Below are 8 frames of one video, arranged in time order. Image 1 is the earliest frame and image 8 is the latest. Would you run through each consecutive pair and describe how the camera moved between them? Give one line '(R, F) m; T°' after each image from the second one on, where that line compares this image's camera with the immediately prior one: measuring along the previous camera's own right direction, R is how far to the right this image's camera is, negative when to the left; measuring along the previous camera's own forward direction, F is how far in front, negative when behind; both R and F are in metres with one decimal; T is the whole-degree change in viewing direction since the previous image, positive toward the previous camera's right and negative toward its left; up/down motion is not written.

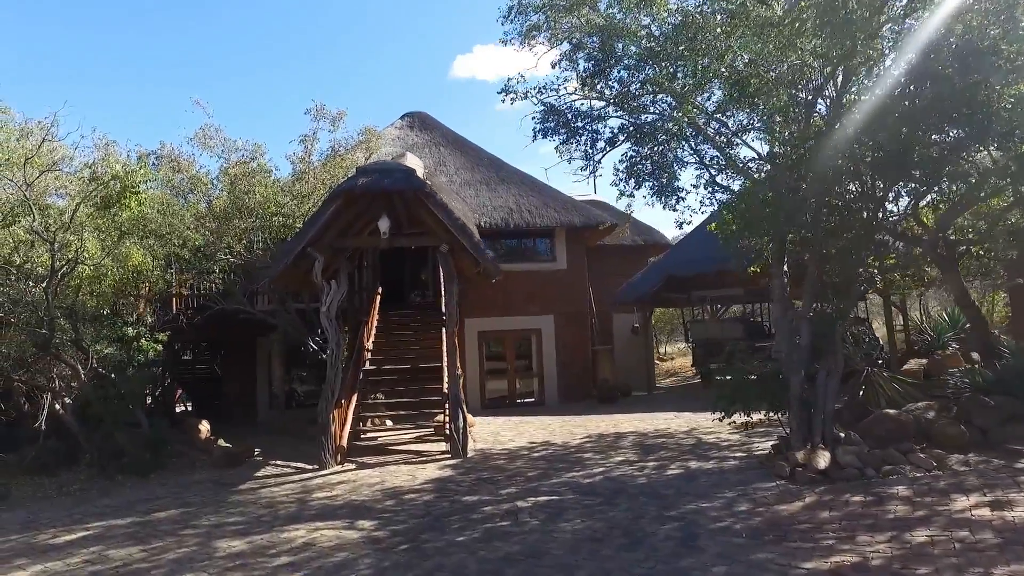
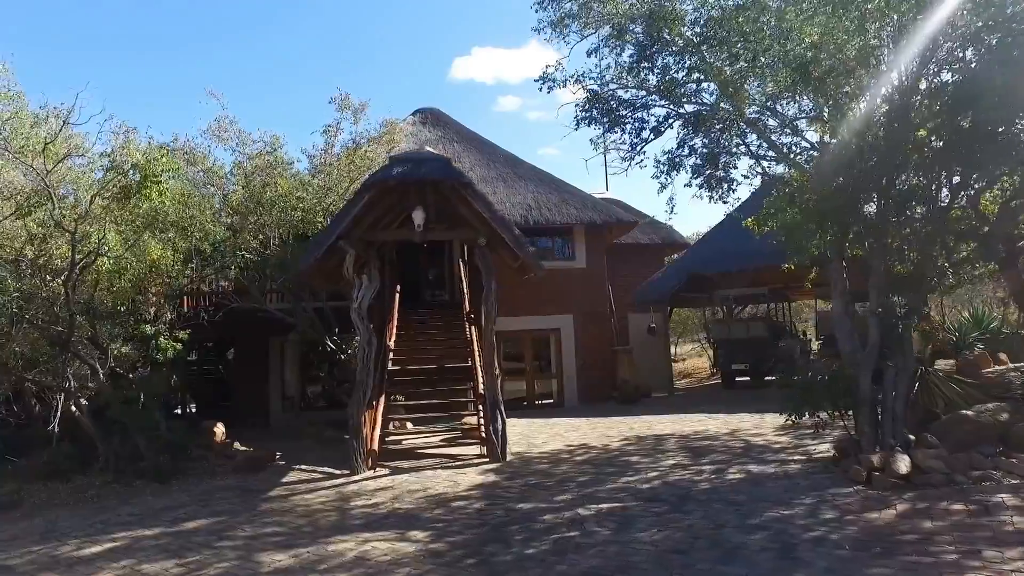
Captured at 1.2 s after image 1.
(-0.7, +0.5) m; +1°
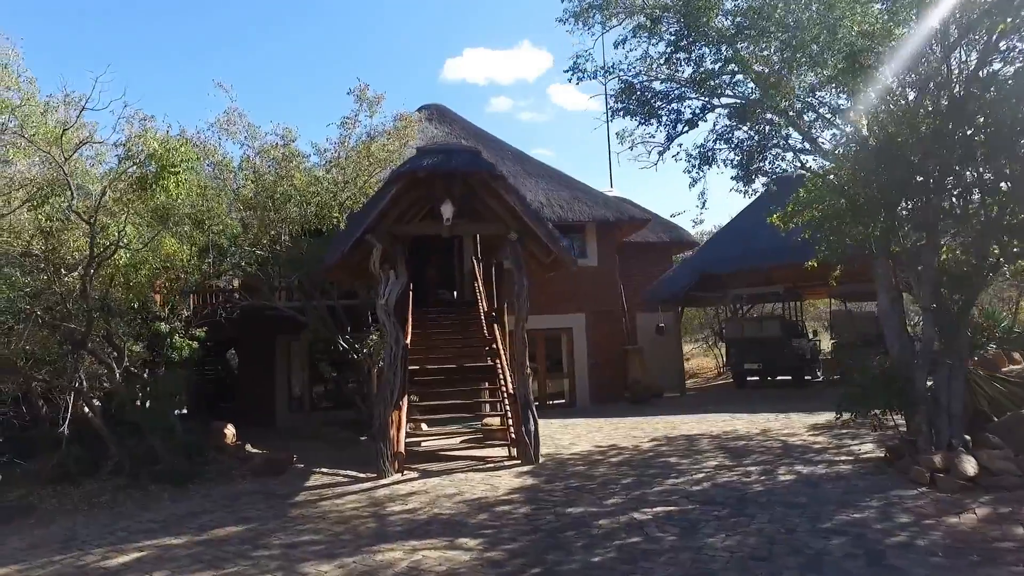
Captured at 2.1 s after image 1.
(-0.6, +0.4) m; +1°
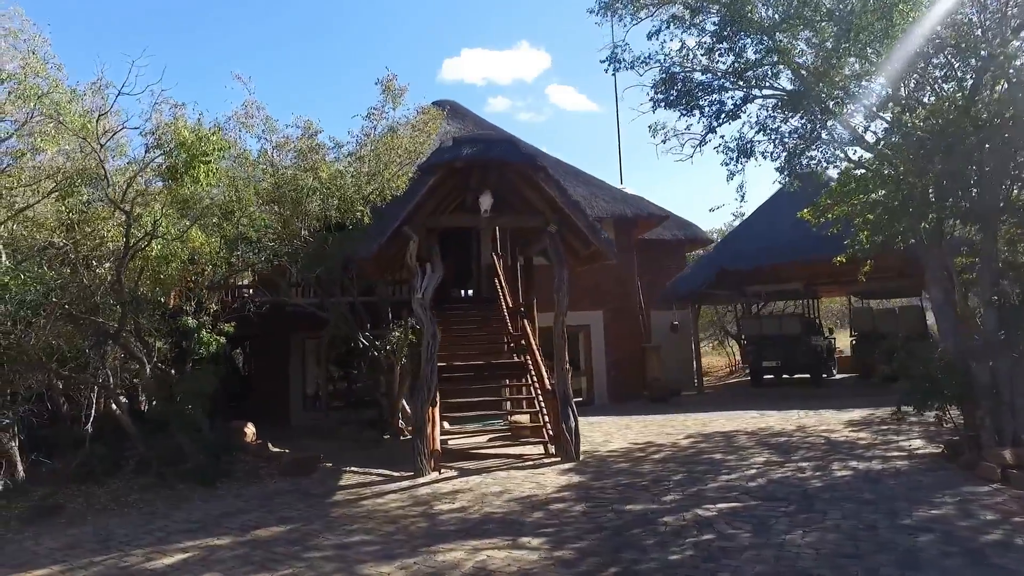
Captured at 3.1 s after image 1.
(-0.6, +0.2) m; +1°
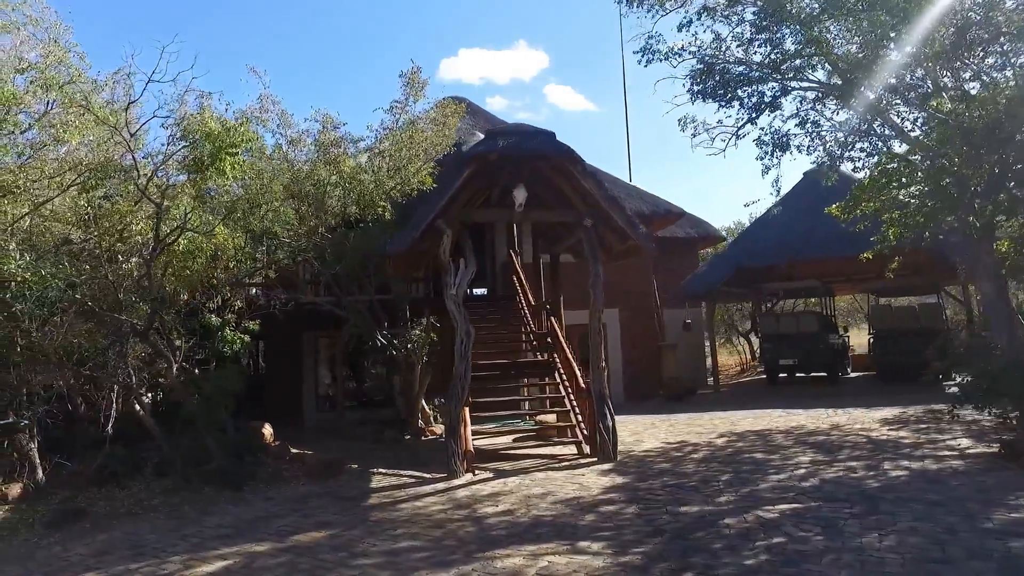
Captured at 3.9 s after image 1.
(-0.5, +0.3) m; +1°
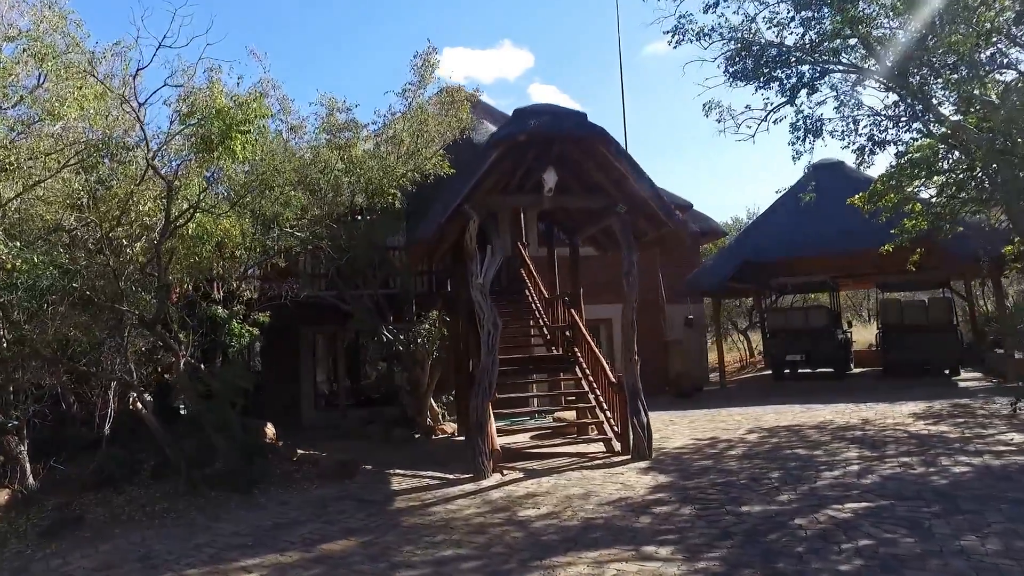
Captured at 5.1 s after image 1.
(-0.6, +0.5) m; +2°
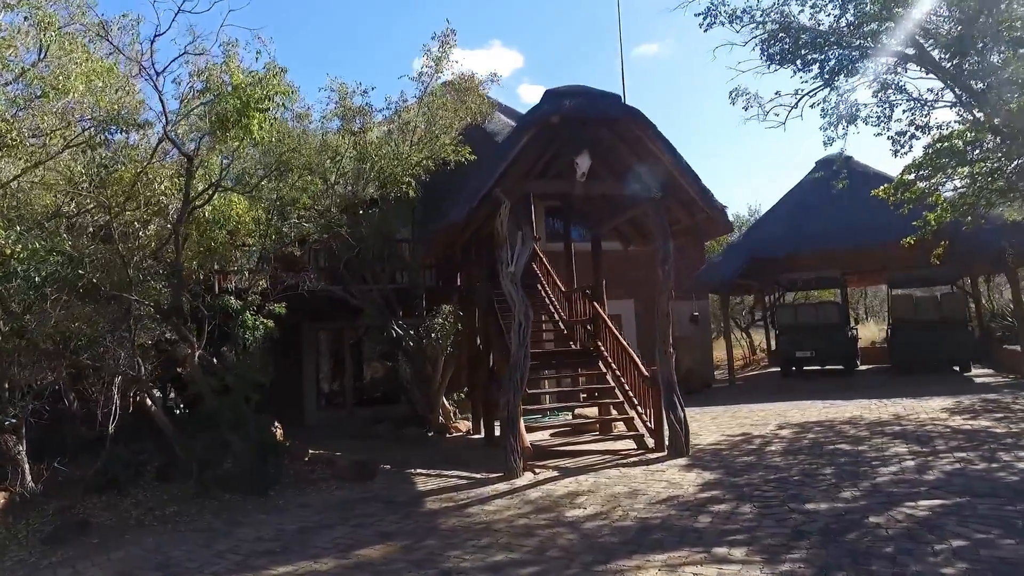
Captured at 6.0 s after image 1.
(-0.5, +0.5) m; +1°
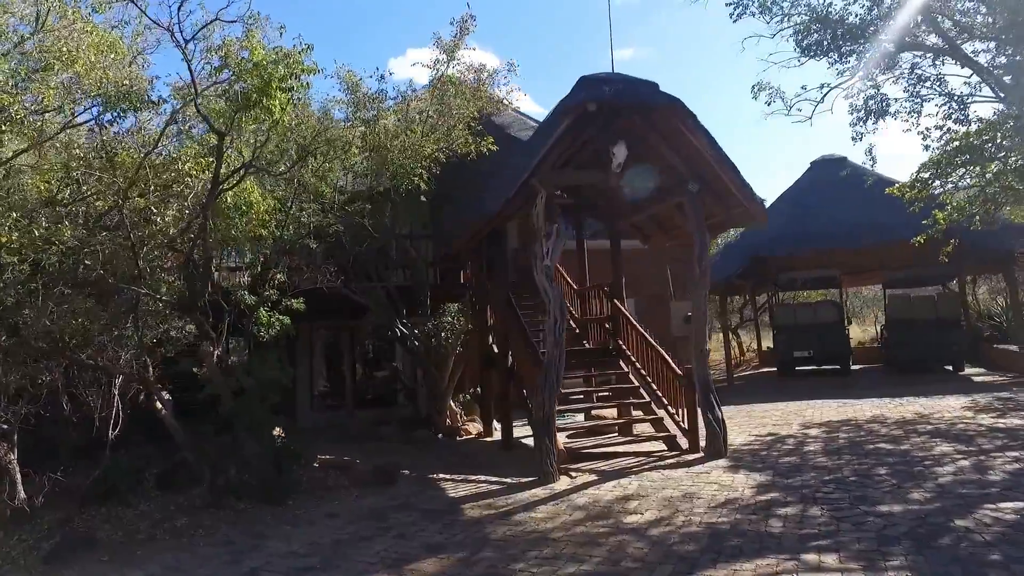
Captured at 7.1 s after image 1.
(-0.7, +0.4) m; +3°
